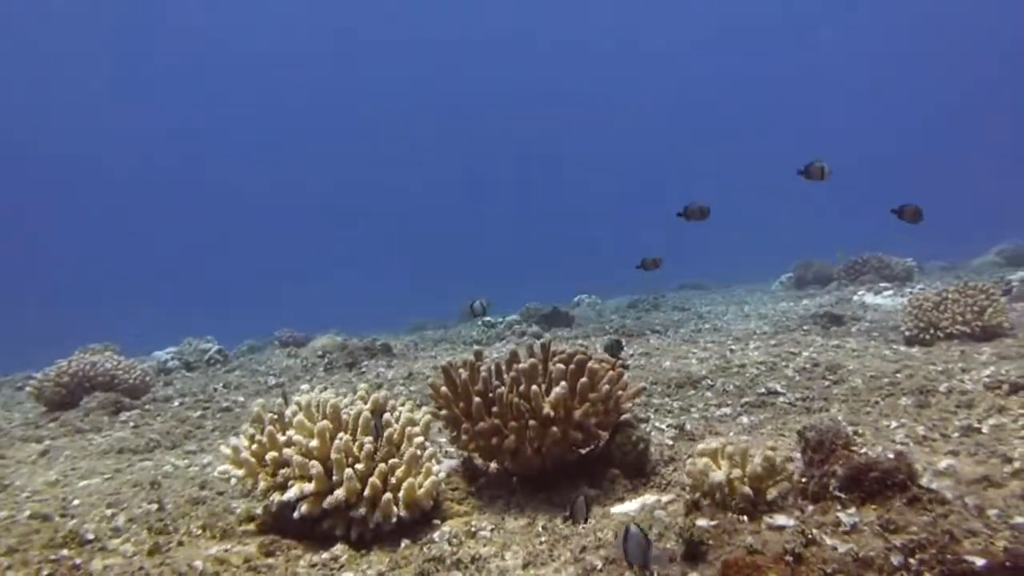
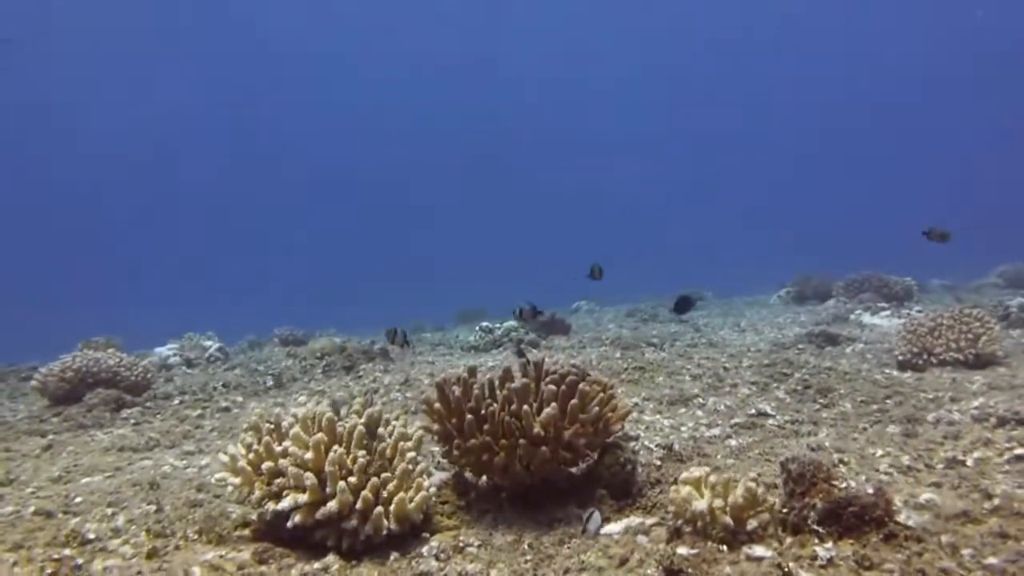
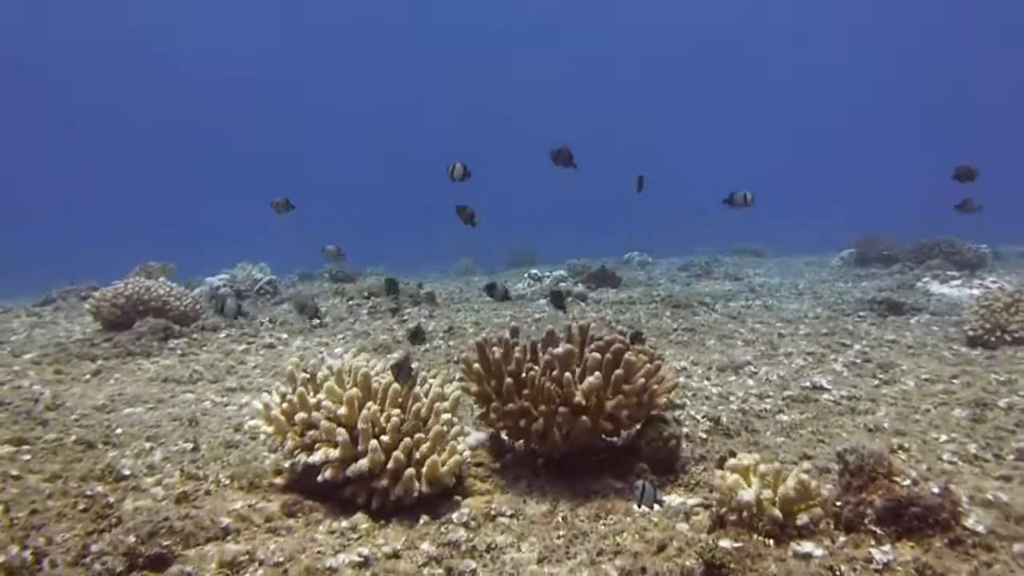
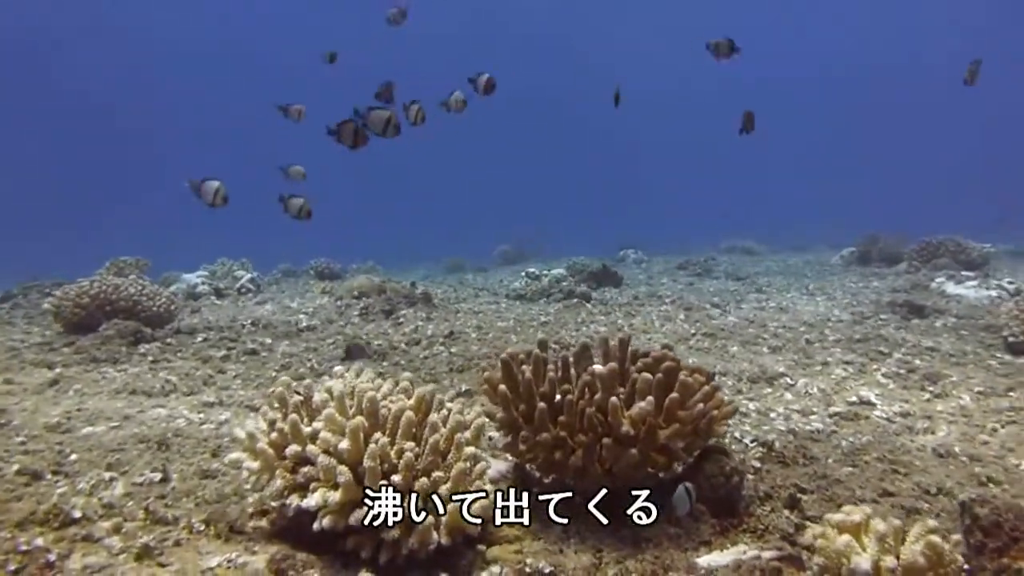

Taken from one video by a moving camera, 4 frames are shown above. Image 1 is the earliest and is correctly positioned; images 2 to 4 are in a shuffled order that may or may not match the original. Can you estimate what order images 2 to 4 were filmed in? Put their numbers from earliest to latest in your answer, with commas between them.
2, 3, 4
